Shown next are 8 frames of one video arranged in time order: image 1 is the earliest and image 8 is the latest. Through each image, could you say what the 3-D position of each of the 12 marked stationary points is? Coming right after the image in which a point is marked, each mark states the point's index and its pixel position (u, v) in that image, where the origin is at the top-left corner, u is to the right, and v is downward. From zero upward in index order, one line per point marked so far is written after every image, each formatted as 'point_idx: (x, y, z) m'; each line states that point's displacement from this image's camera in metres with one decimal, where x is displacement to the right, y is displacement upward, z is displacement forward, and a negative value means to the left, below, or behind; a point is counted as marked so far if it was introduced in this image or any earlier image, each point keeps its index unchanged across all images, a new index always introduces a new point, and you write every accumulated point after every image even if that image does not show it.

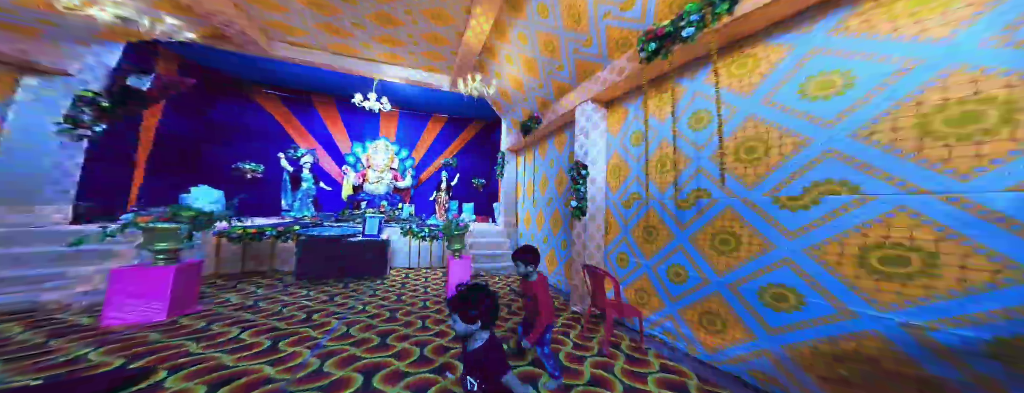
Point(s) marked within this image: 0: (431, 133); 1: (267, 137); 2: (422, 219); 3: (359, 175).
0: (-2.2, +1.7, +6.7) m
1: (-4.9, +1.3, +5.6) m
2: (-2.0, -0.5, +5.4) m
3: (-3.4, +0.5, +5.7) m
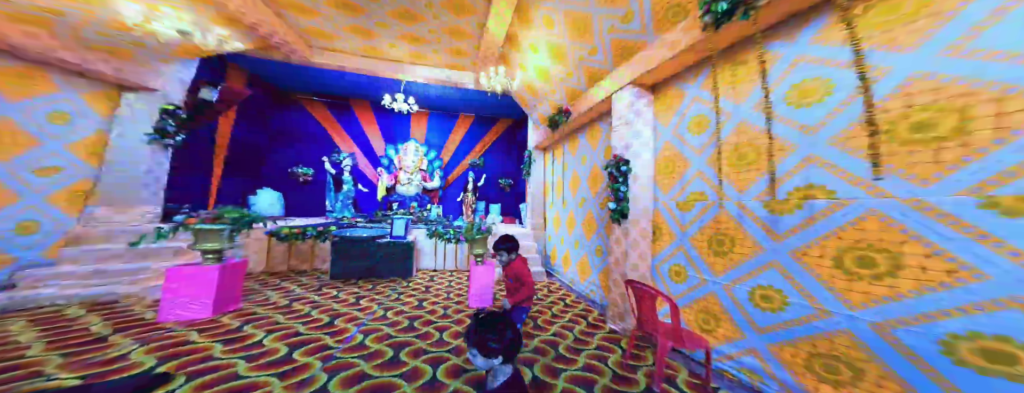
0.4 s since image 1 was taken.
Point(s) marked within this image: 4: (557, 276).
0: (-1.4, +1.7, +6.7) m
1: (-4.3, +1.3, +5.9) m
2: (-1.4, -0.6, +5.4) m
3: (-2.8, +0.5, +5.8) m
4: (+0.7, -1.3, +4.1) m
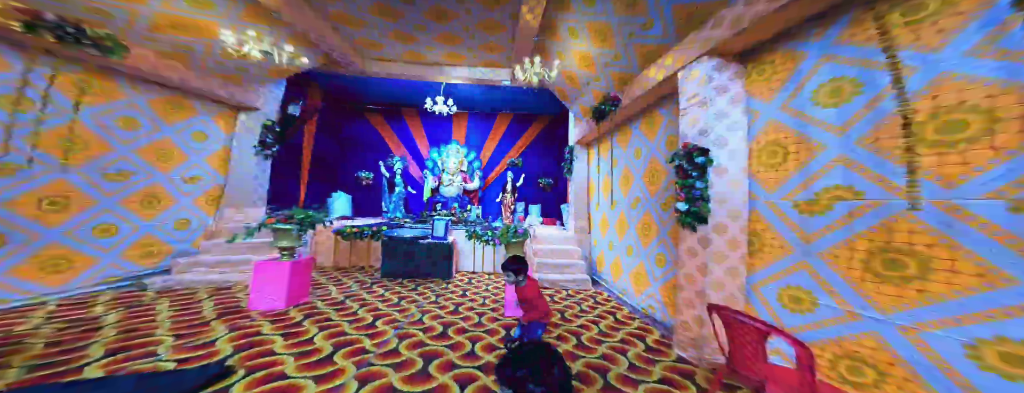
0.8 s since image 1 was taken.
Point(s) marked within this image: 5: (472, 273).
0: (-0.4, +1.7, +6.6) m
1: (-3.3, +1.2, +6.3) m
2: (-0.5, -0.6, +5.3) m
3: (-1.8, +0.4, +6.0) m
4: (+1.3, -1.3, +3.7) m
5: (-0.7, -1.3, +4.2) m
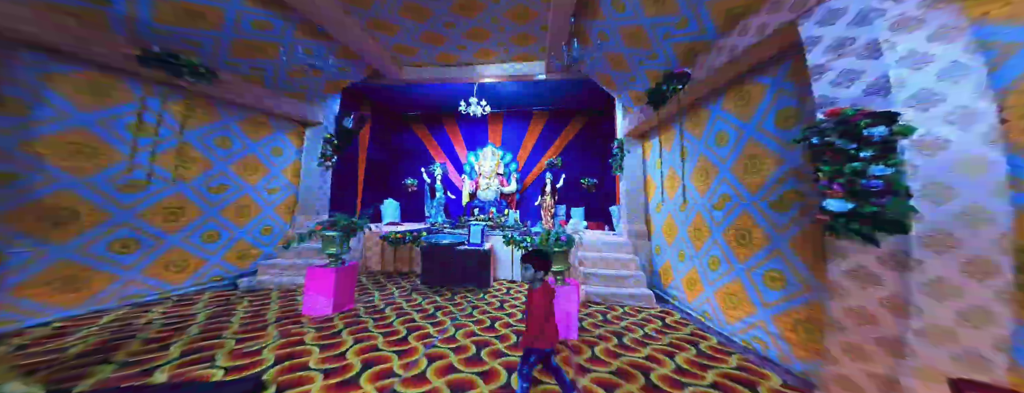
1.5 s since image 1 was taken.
0: (+0.6, +1.6, +6.3) m
1: (-2.3, +1.1, +6.5) m
2: (+0.3, -0.6, +5.0) m
3: (-0.9, +0.3, +5.9) m
4: (+1.9, -1.2, +3.1) m
5: (0.0, -1.3, +3.9) m
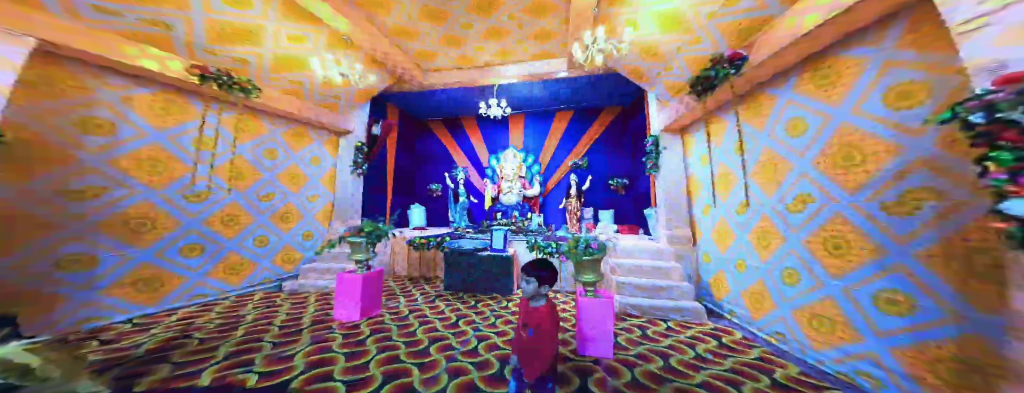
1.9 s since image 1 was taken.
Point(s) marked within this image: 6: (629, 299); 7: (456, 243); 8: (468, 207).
0: (+1.1, +1.6, +6.1) m
1: (-1.8, +1.0, +6.5) m
2: (+0.8, -0.7, +4.8) m
3: (-0.4, +0.3, +5.8) m
4: (+2.2, -1.2, +2.7) m
5: (+0.3, -1.4, +3.7) m
6: (+1.3, -1.1, +2.8) m
7: (-0.9, -0.7, +3.9) m
8: (-1.1, -0.3, +6.2) m
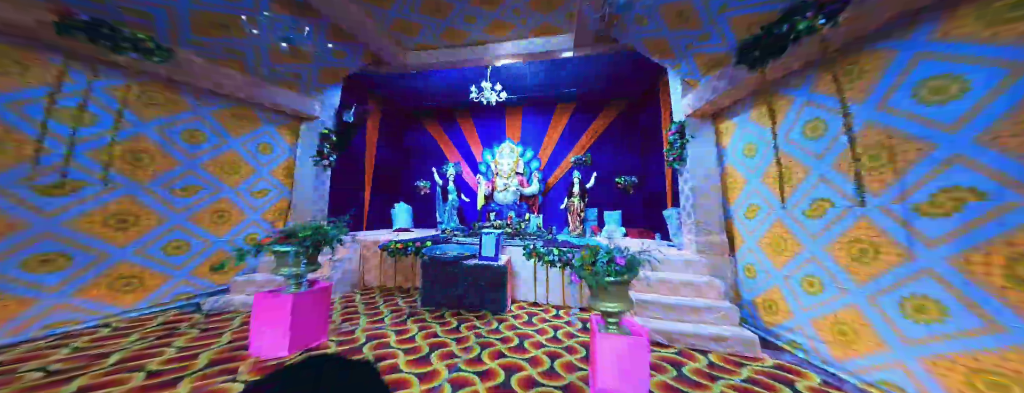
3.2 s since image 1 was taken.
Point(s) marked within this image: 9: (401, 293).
0: (+1.0, +1.6, +5.5) m
1: (-1.8, +1.0, +5.9) m
2: (+0.7, -0.6, +4.2) m
3: (-0.5, +0.3, +5.2) m
4: (+2.1, -1.2, +2.1) m
5: (+0.3, -1.3, +3.1) m
6: (+1.2, -1.1, +2.2) m
7: (-1.0, -0.7, +3.2) m
8: (-1.2, -0.2, +5.6) m
9: (-1.4, -1.2, +3.1) m
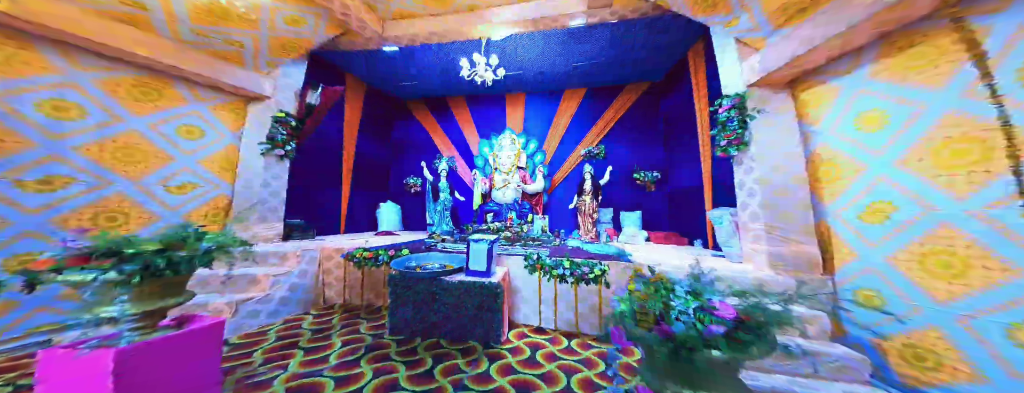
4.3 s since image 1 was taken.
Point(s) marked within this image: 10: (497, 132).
0: (+1.1, +1.6, +4.8) m
1: (-1.8, +1.0, +5.2) m
2: (+0.7, -0.6, +3.5) m
3: (-0.4, +0.3, +4.5) m
4: (+2.1, -1.2, +1.4) m
5: (+0.2, -1.3, +2.4) m
6: (+1.2, -1.1, +1.5) m
7: (-1.0, -0.6, +2.6) m
8: (-1.2, -0.2, +4.9) m
9: (-1.4, -1.2, +2.5) m
10: (-0.3, +1.3, +5.1) m
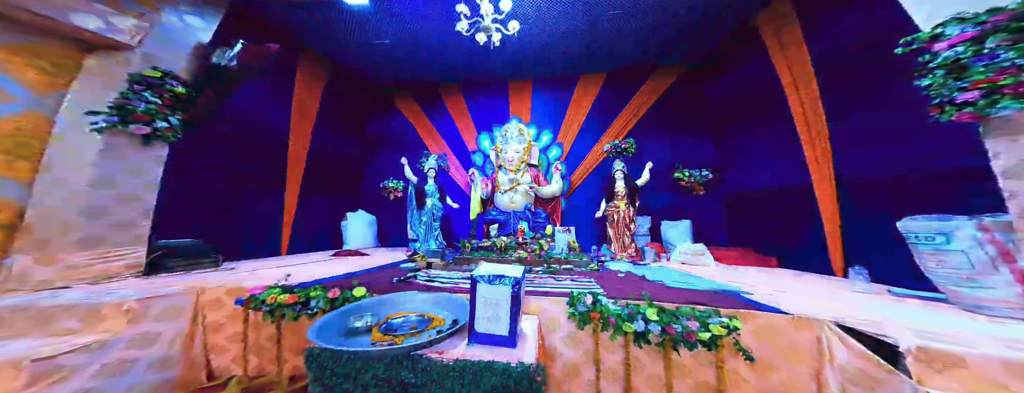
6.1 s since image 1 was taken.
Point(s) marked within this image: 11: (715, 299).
0: (+1.2, +1.5, +3.9) m
1: (-1.7, +0.9, +4.2) m
2: (+0.9, -0.7, +2.5) m
3: (-0.3, +0.2, +3.5) m
4: (+2.3, -1.1, +0.4) m
5: (+0.5, -1.3, +1.3) m
6: (+1.5, -1.0, +0.5) m
7: (-0.8, -0.7, +1.5) m
8: (-1.0, -0.3, +3.8) m
9: (-1.2, -1.2, +1.3) m
10: (-0.2, +1.2, +4.1) m
11: (+1.1, -0.6, +1.4) m
